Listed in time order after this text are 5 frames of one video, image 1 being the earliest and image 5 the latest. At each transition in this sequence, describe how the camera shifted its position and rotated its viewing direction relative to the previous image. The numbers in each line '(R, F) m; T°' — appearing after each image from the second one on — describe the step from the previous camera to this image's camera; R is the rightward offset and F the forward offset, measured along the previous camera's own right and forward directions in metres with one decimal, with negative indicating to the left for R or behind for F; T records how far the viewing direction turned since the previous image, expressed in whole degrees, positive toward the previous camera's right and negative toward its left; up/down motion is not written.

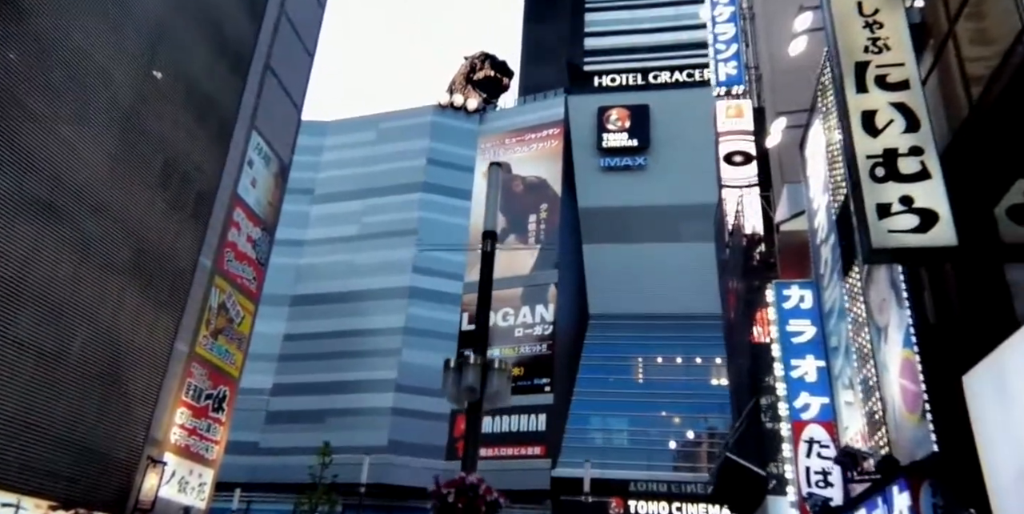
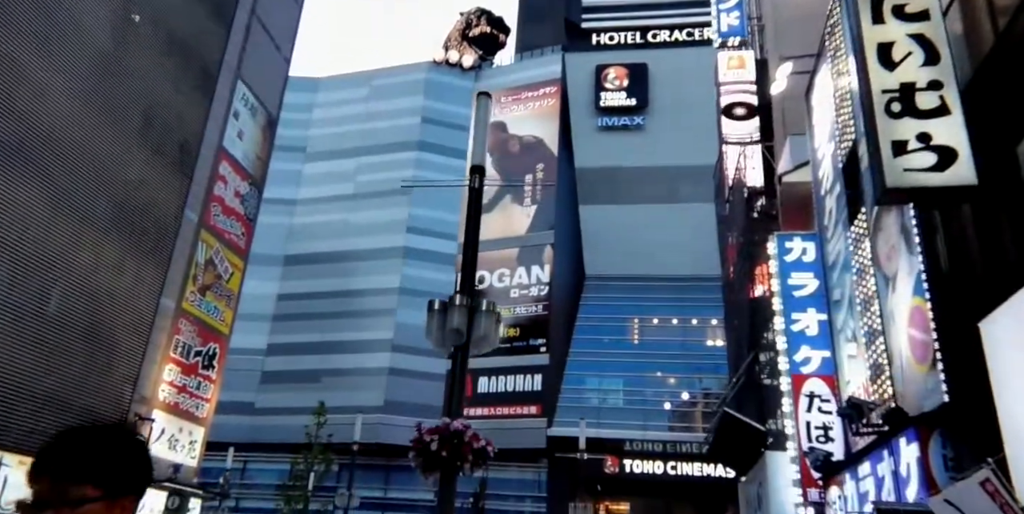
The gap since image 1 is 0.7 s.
(+0.1, +0.4) m; 0°
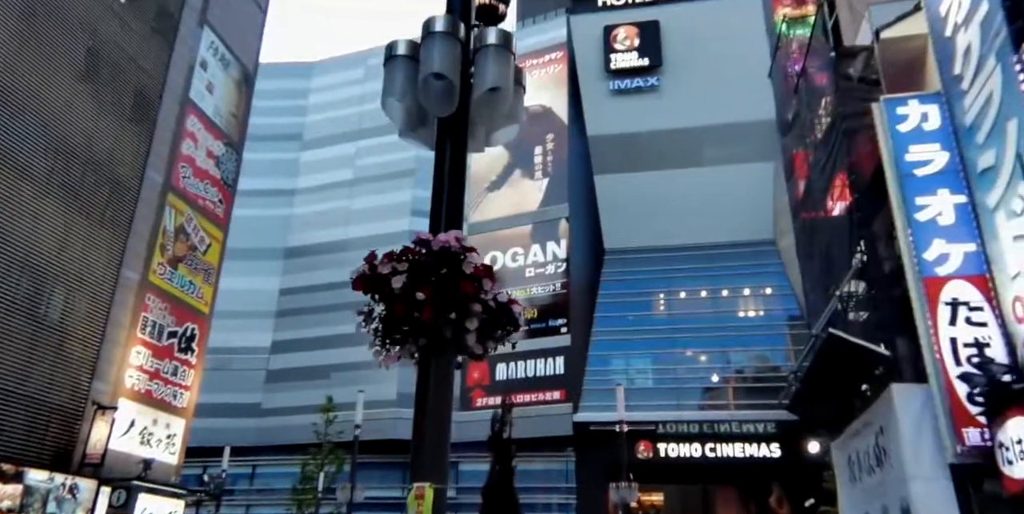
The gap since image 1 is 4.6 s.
(-0.2, +3.0) m; -1°
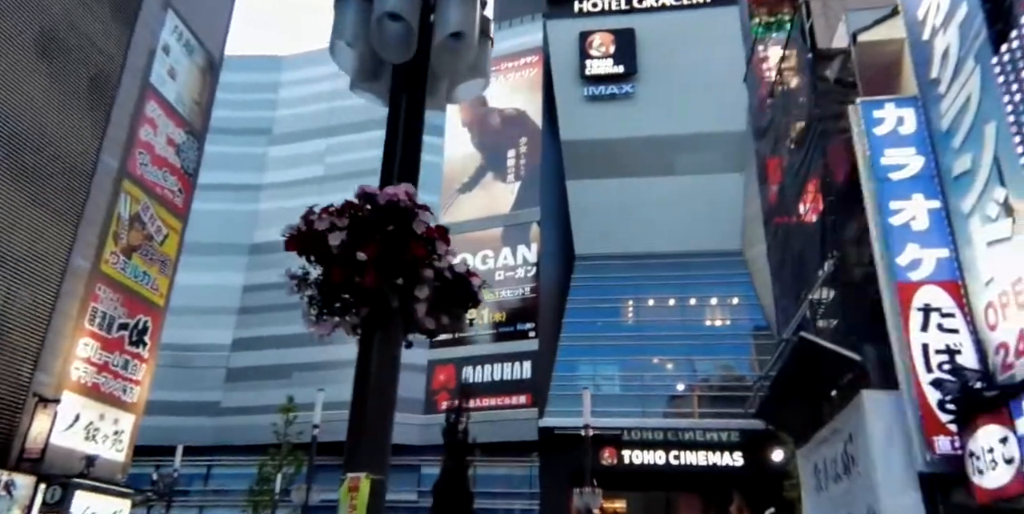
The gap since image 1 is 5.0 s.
(+0.1, +0.4) m; +2°
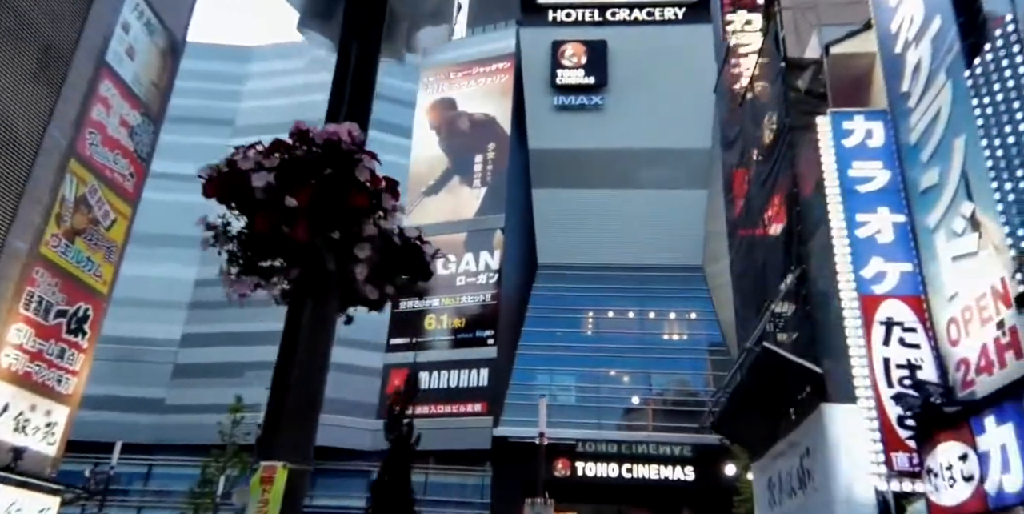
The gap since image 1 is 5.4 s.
(0.0, +0.3) m; +3°
